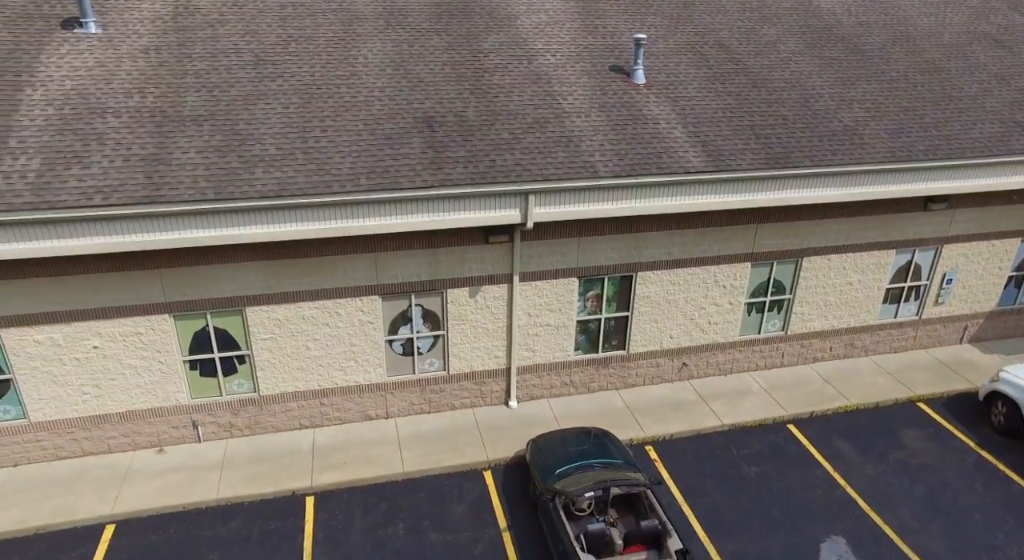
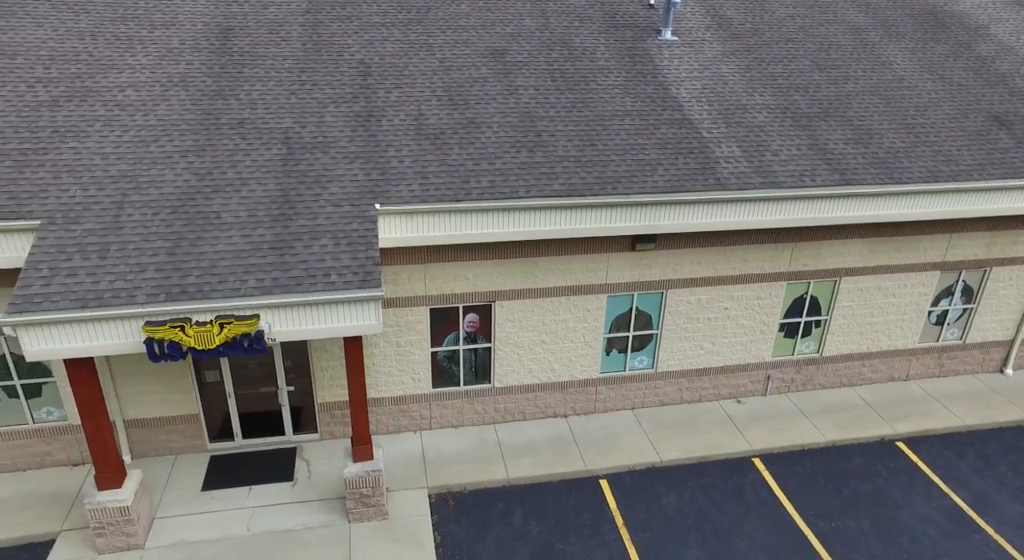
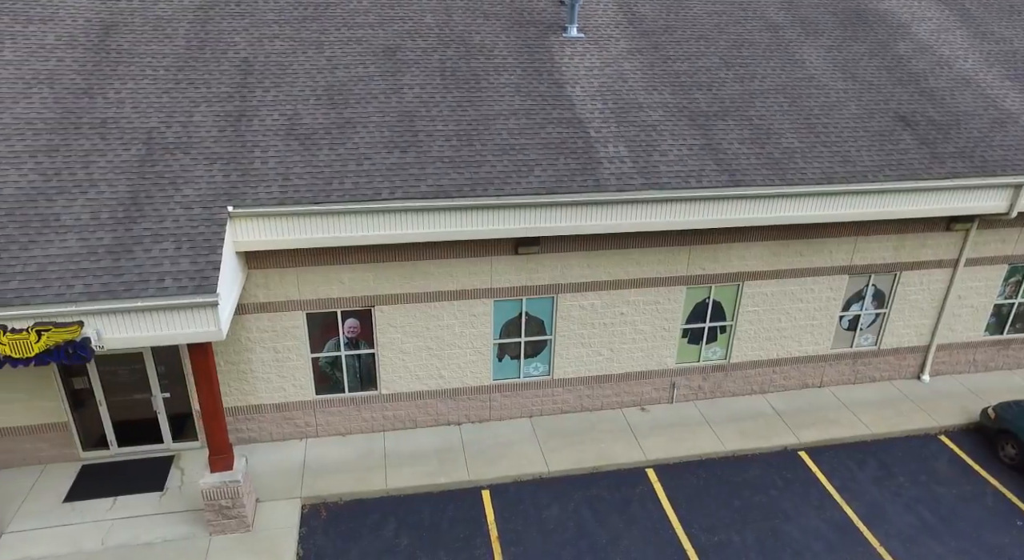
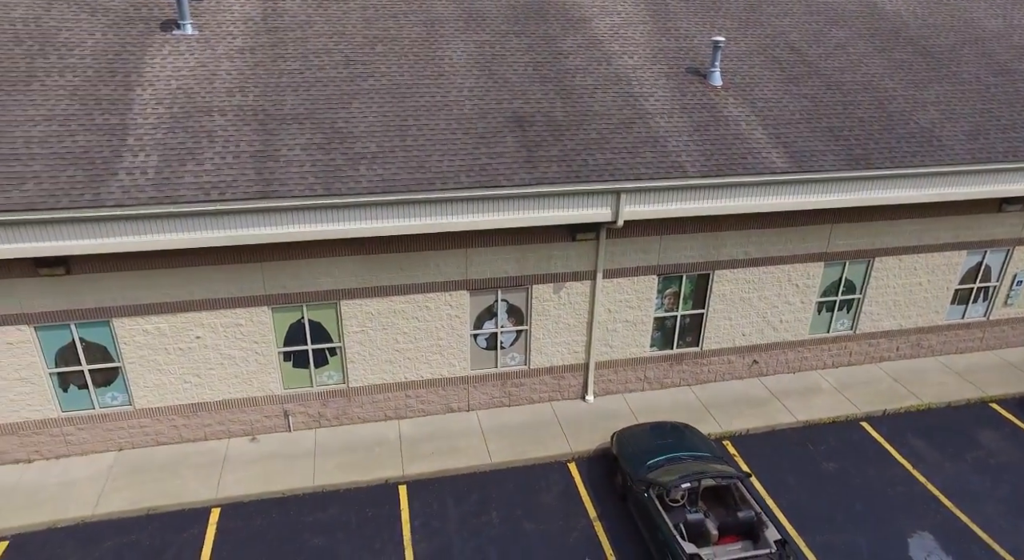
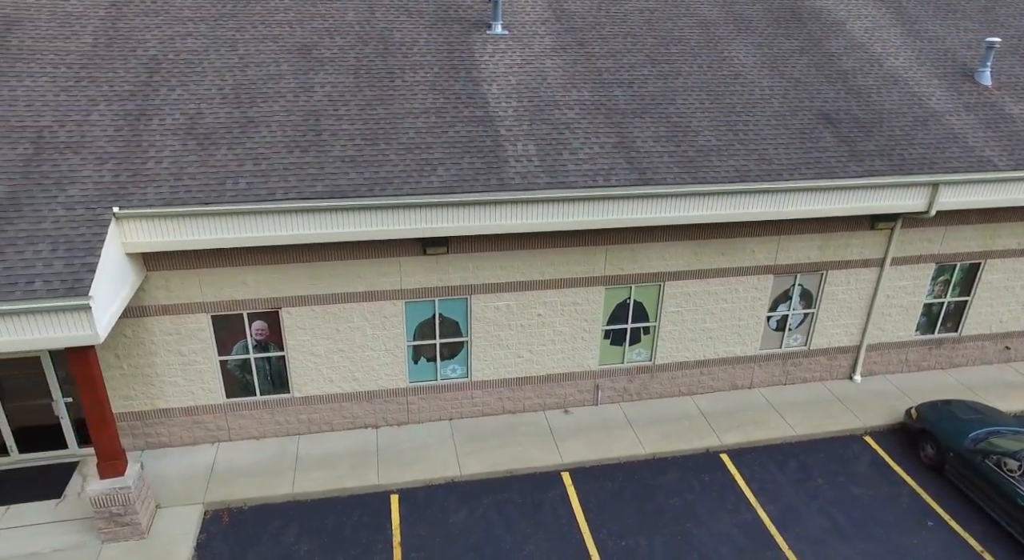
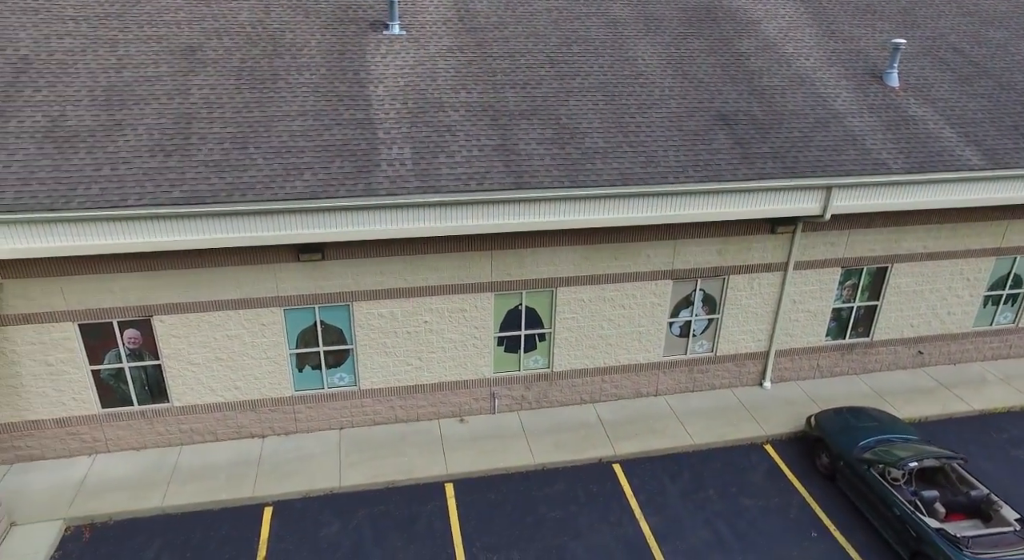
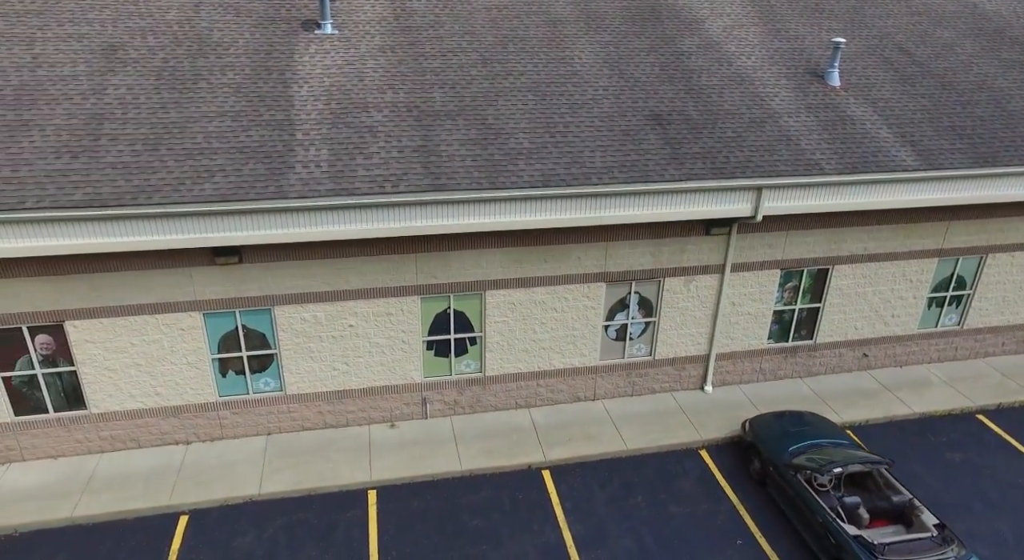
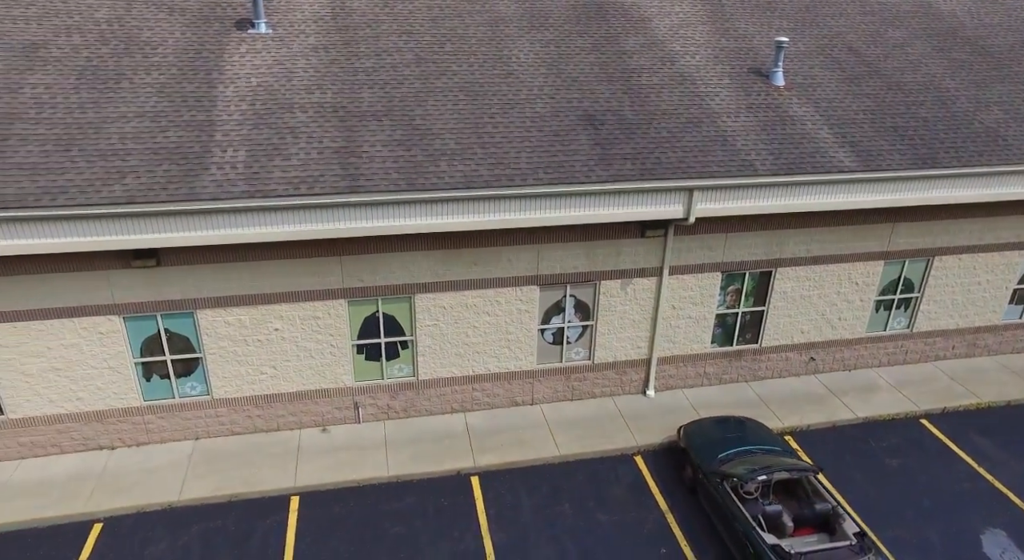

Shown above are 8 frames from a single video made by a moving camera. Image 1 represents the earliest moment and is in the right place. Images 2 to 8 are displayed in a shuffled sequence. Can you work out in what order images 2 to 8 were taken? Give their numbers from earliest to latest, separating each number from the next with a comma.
4, 8, 7, 6, 5, 3, 2
